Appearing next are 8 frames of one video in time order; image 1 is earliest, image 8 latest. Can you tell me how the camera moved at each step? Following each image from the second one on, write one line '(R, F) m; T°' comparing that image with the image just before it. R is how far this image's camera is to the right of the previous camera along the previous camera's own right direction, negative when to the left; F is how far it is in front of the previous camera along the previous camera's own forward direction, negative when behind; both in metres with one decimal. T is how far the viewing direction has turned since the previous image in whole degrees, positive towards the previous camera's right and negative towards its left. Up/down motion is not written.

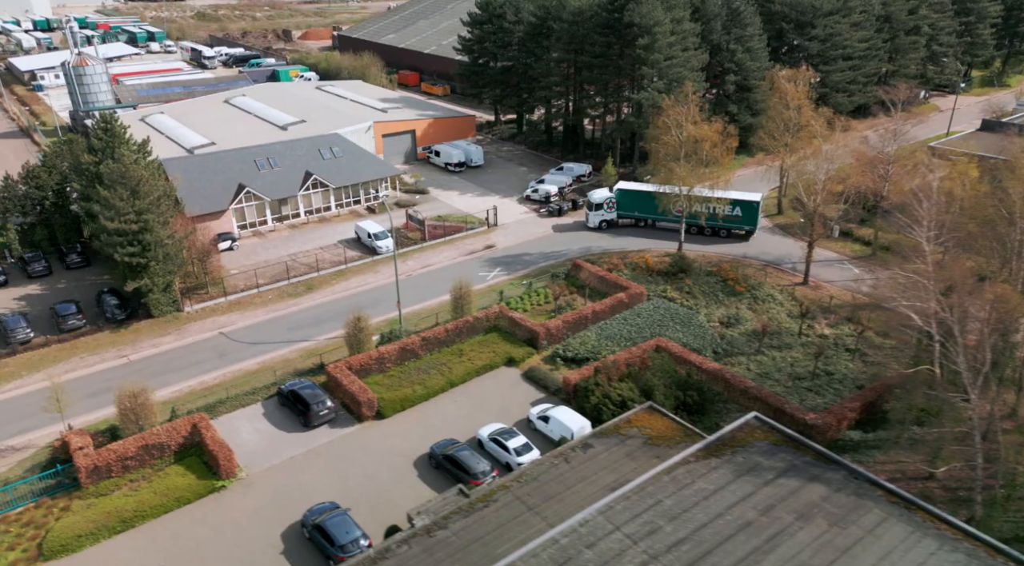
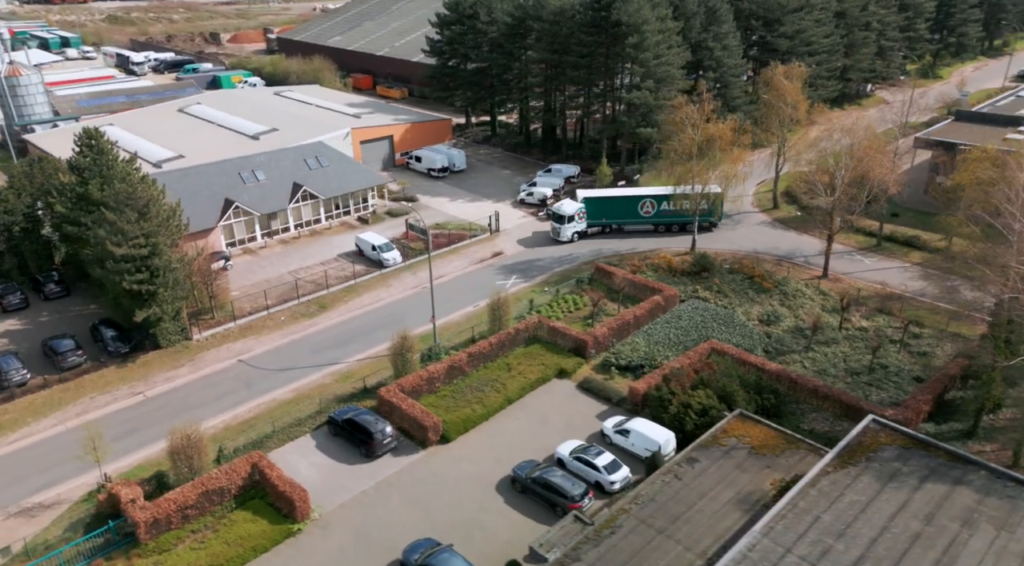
(-5.1, +1.4) m; +6°
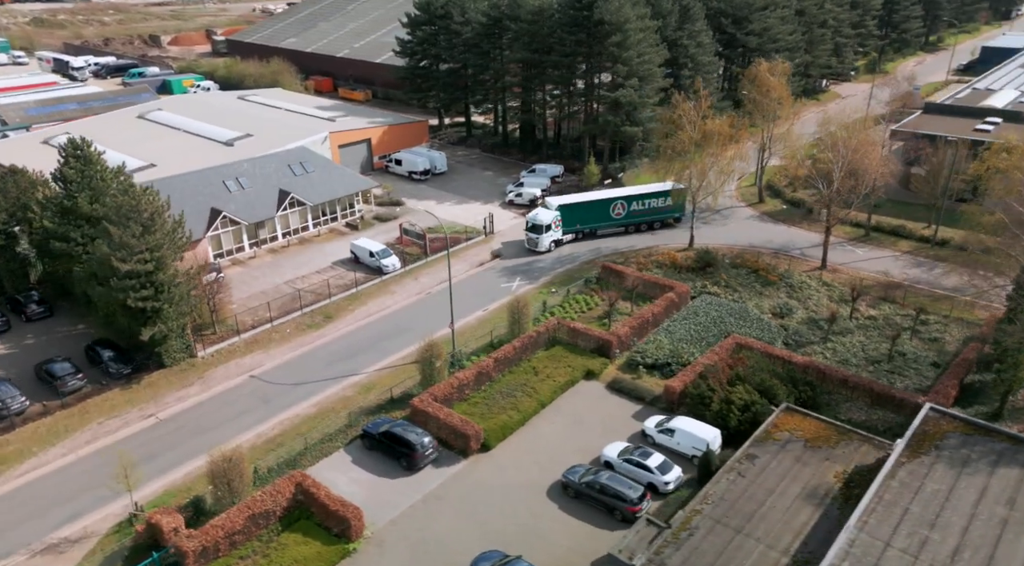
(-3.4, +0.5) m; +4°
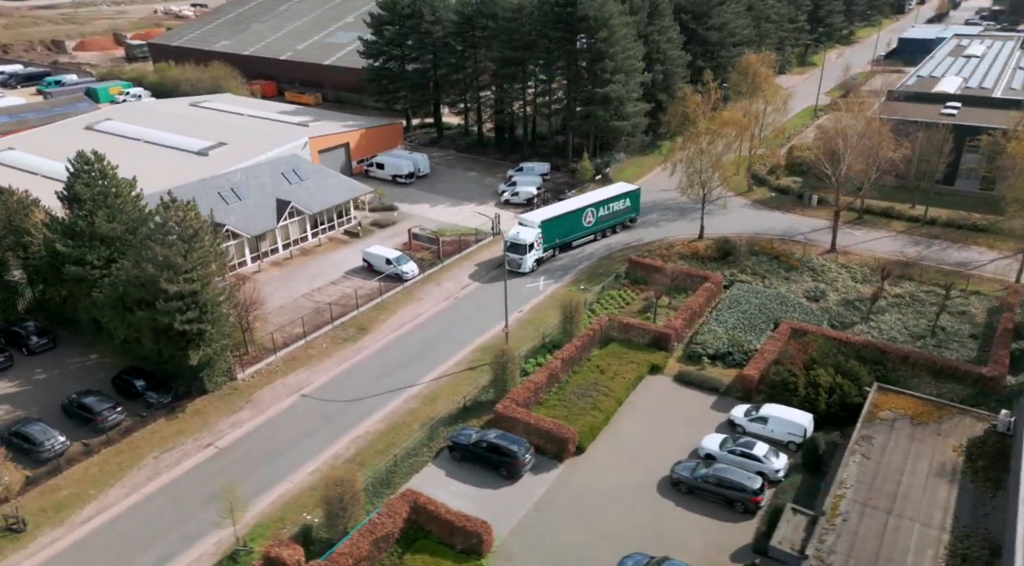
(-6.3, +0.8) m; +7°
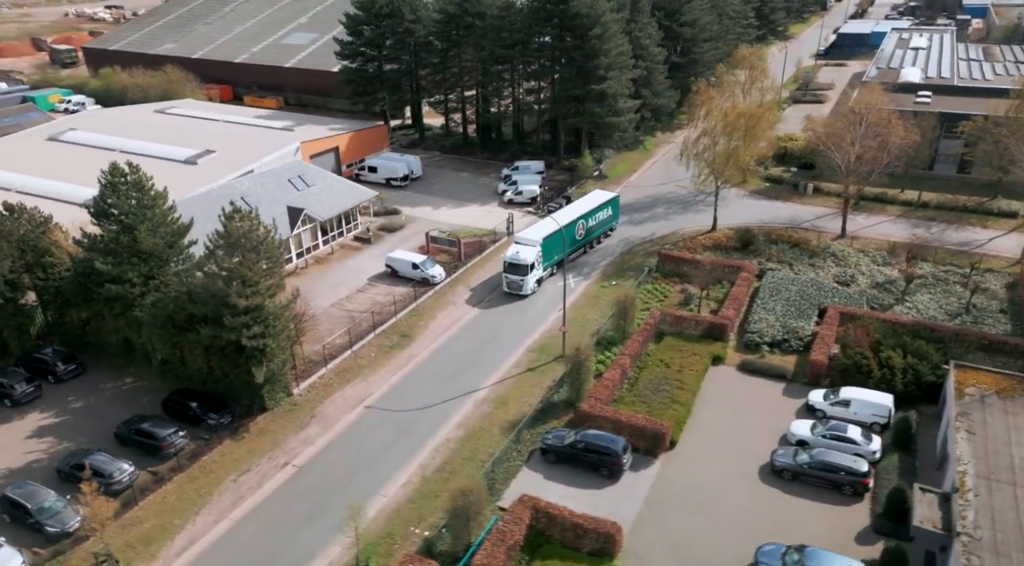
(-5.8, +0.6) m; +6°
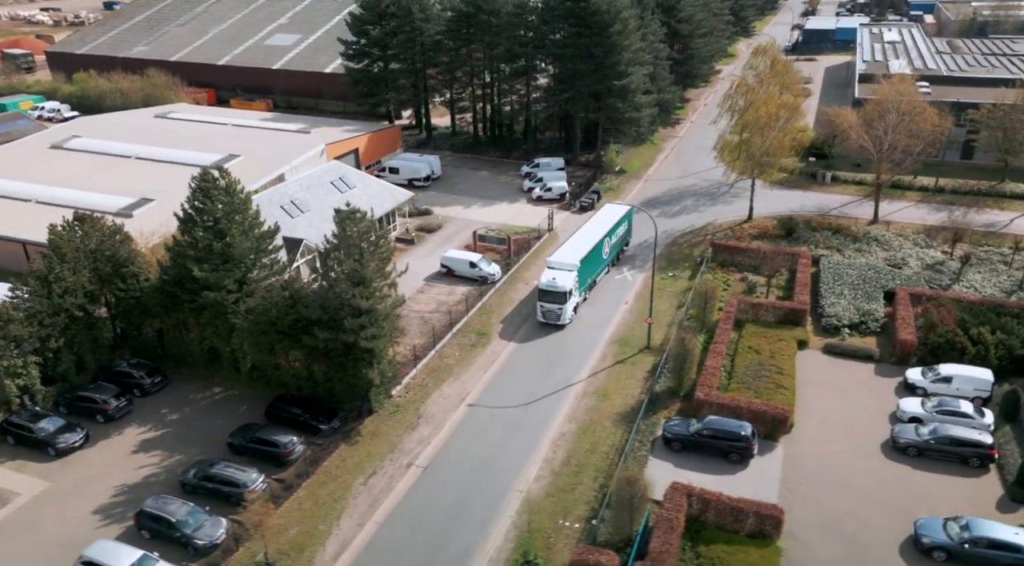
(-6.4, +0.2) m; +5°
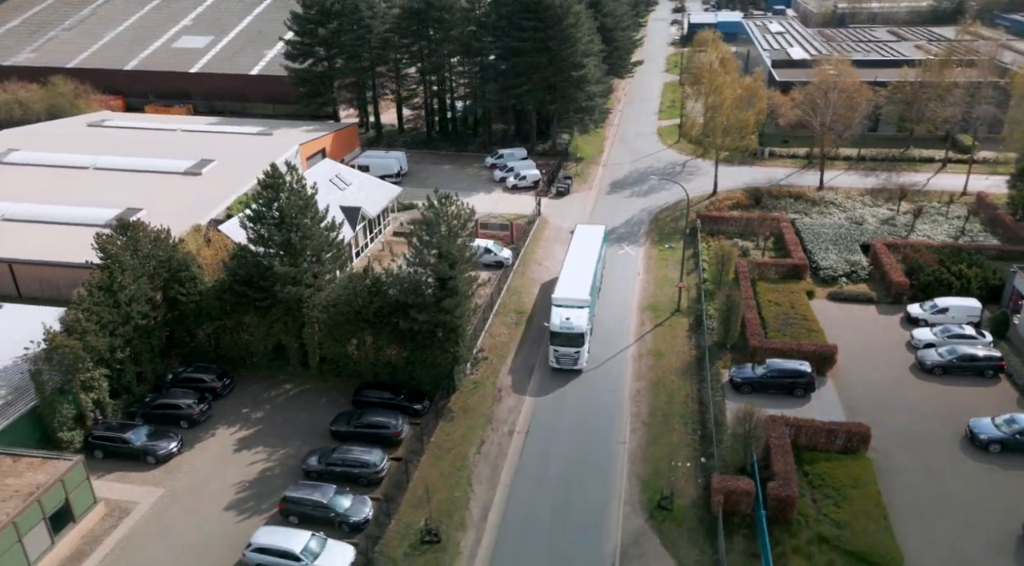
(-8.3, -1.2) m; +10°
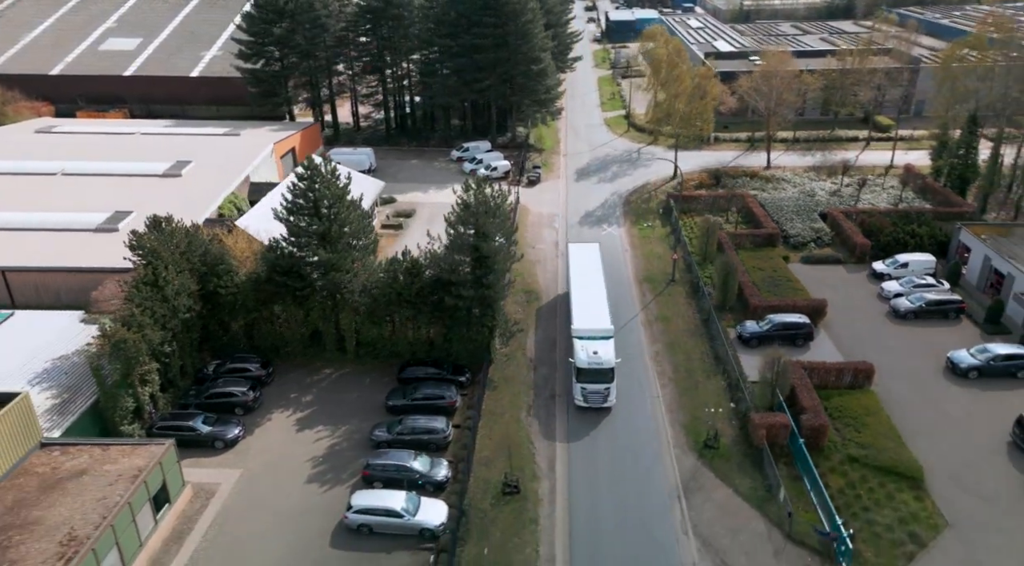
(-5.4, -1.8) m; +7°
